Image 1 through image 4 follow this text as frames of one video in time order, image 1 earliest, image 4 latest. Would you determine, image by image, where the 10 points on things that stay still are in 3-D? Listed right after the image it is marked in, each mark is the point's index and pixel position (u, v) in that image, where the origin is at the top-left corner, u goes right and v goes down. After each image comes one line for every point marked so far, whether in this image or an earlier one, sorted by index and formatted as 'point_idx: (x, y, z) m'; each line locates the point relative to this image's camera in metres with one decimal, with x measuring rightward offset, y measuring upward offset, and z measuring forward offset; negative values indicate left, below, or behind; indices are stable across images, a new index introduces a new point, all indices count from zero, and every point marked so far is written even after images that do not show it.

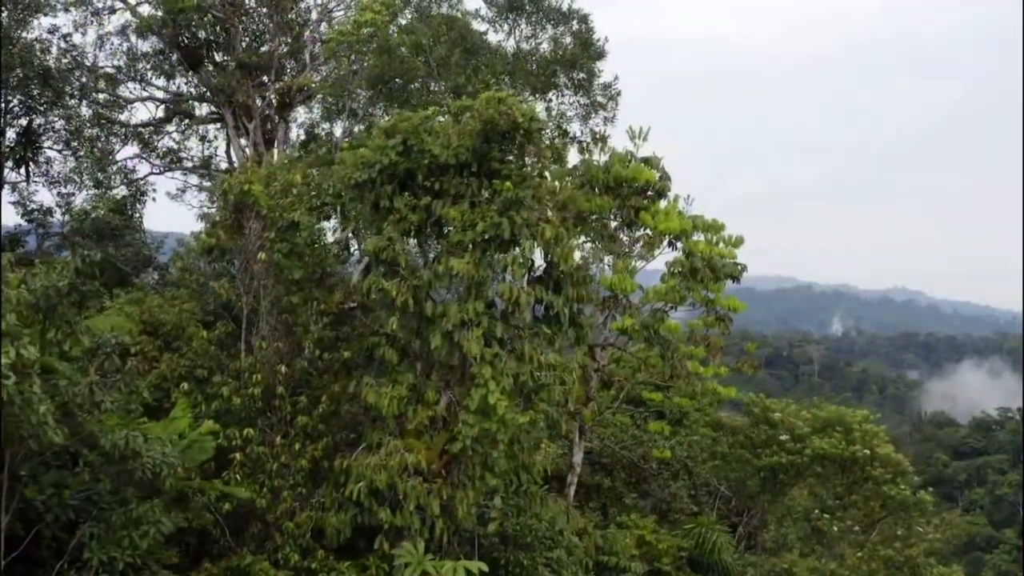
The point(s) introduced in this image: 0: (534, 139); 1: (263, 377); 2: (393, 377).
0: (+0.1, +0.5, +5.5) m
1: (-0.9, -0.3, +5.7) m
2: (-0.5, -0.3, +5.6) m
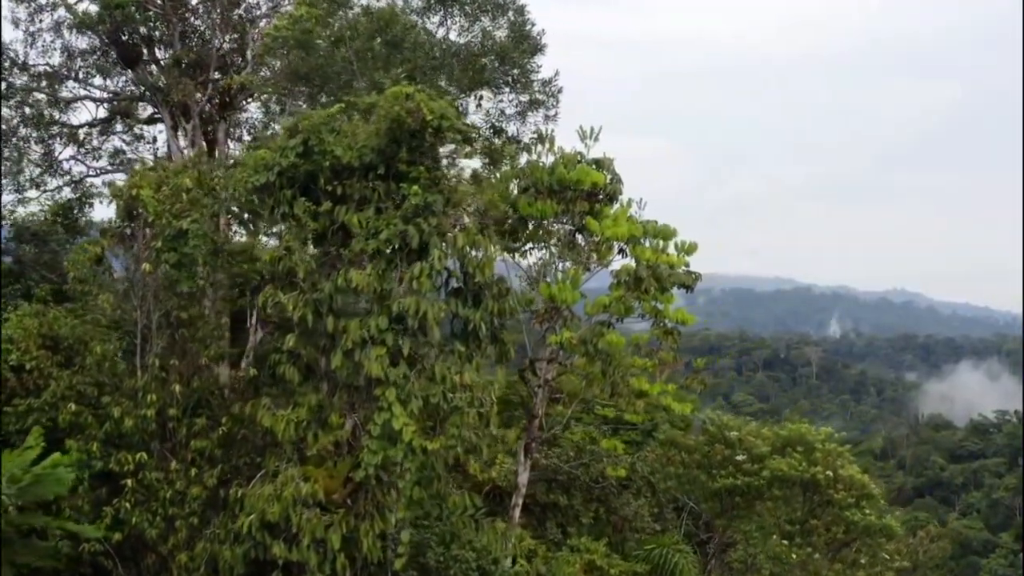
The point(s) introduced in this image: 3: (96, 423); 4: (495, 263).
0: (-0.2, +0.5, +5.0) m
1: (-1.2, -0.4, +5.2) m
2: (-0.7, -0.4, +5.1) m
3: (-1.5, -0.5, +5.4) m
4: (-0.1, +0.1, +5.0) m
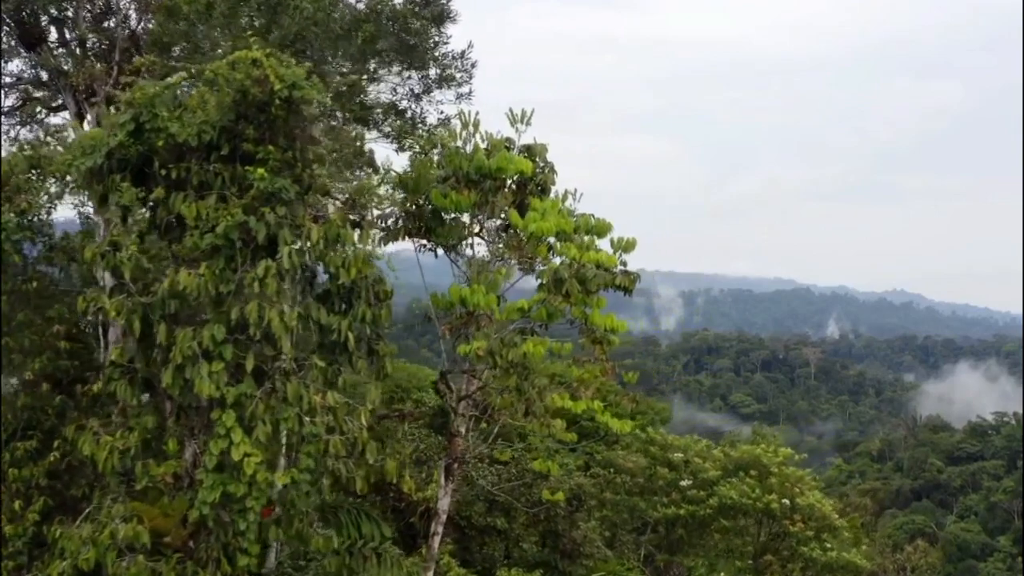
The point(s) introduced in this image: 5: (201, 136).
0: (-0.6, +0.5, +4.2) m
1: (-1.6, -0.4, +4.4) m
2: (-1.1, -0.4, +4.3) m
3: (-1.9, -0.5, +4.5) m
4: (-0.4, +0.1, +4.2) m
5: (-0.9, +0.4, +4.1) m
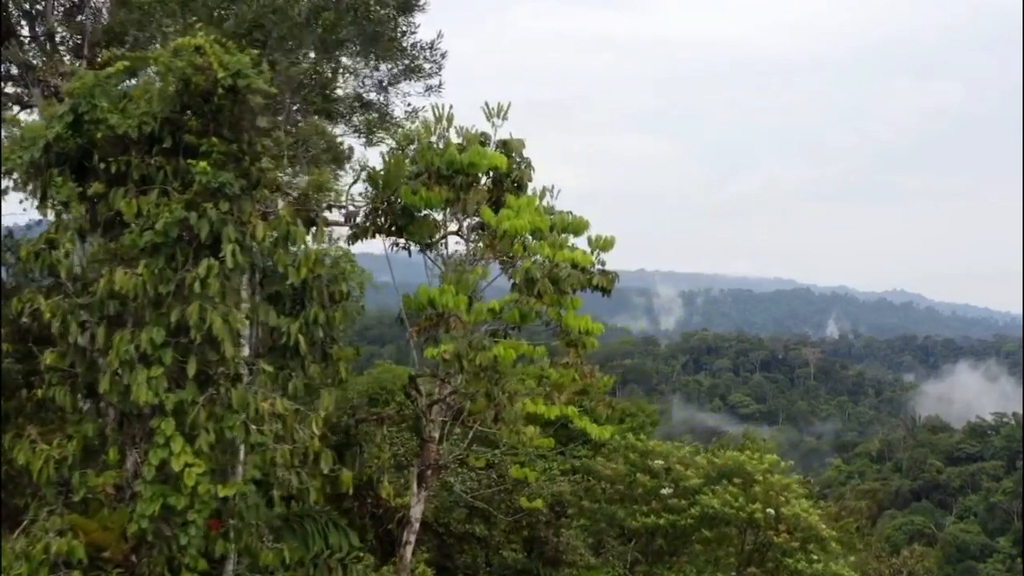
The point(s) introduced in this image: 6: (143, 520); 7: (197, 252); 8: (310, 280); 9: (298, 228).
0: (-0.7, +0.5, +4.0) m
1: (-1.7, -0.4, +4.2) m
2: (-1.2, -0.4, +4.1) m
3: (-2.0, -0.5, +4.3) m
4: (-0.5, +0.1, +4.0) m
5: (-1.0, +0.4, +3.9) m
6: (-0.9, -0.6, +3.8) m
7: (-0.8, +0.1, +3.9) m
8: (-0.6, 0.0, +4.1) m
9: (-0.6, +0.2, +4.0) m
